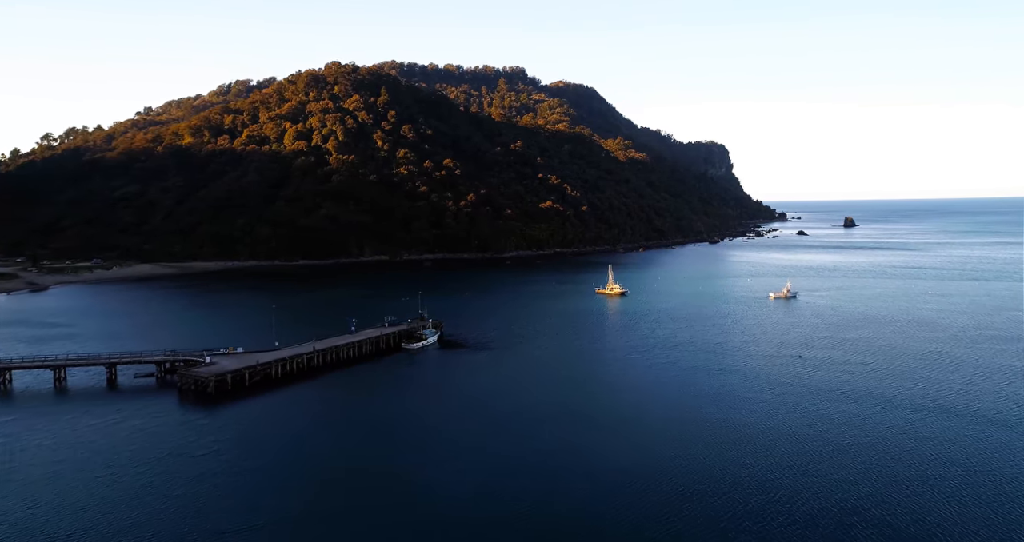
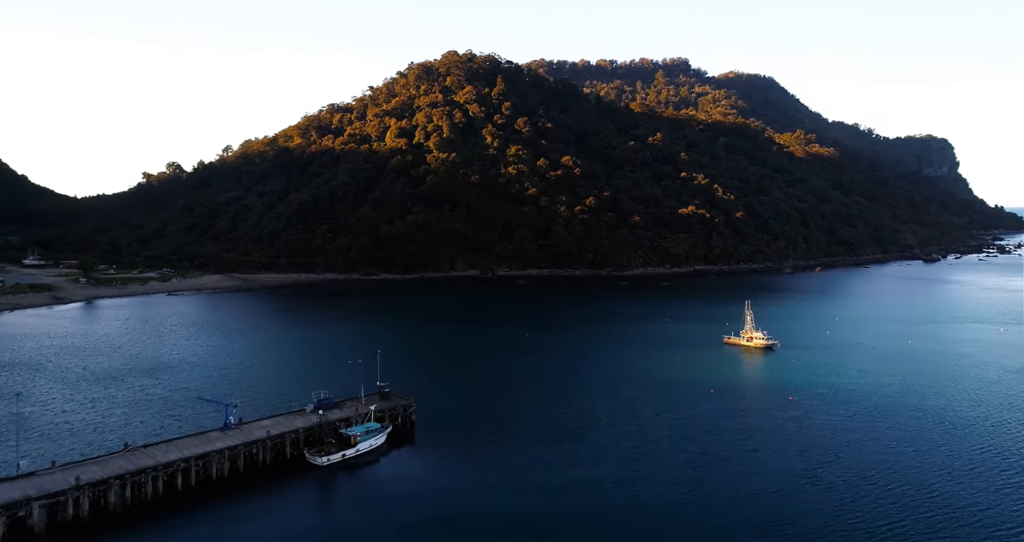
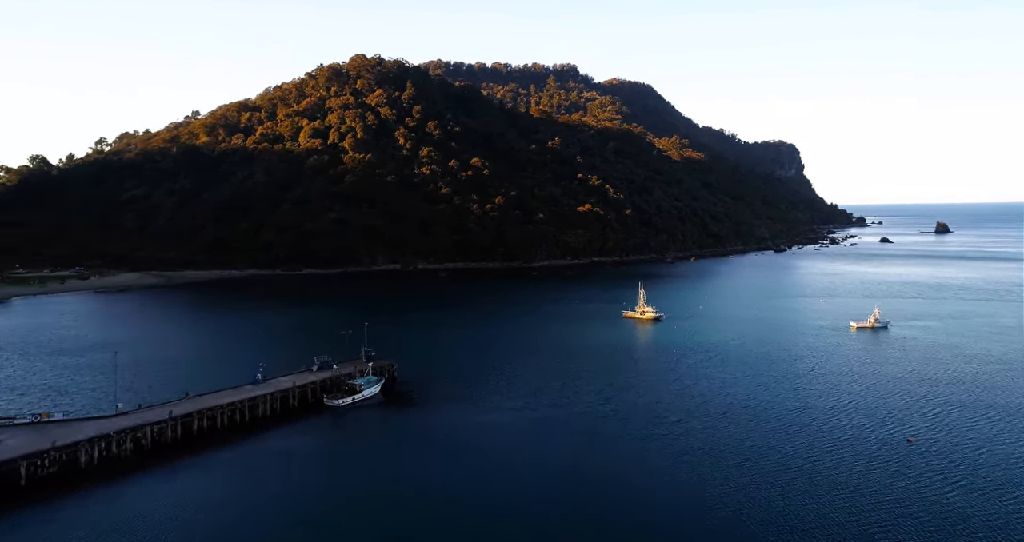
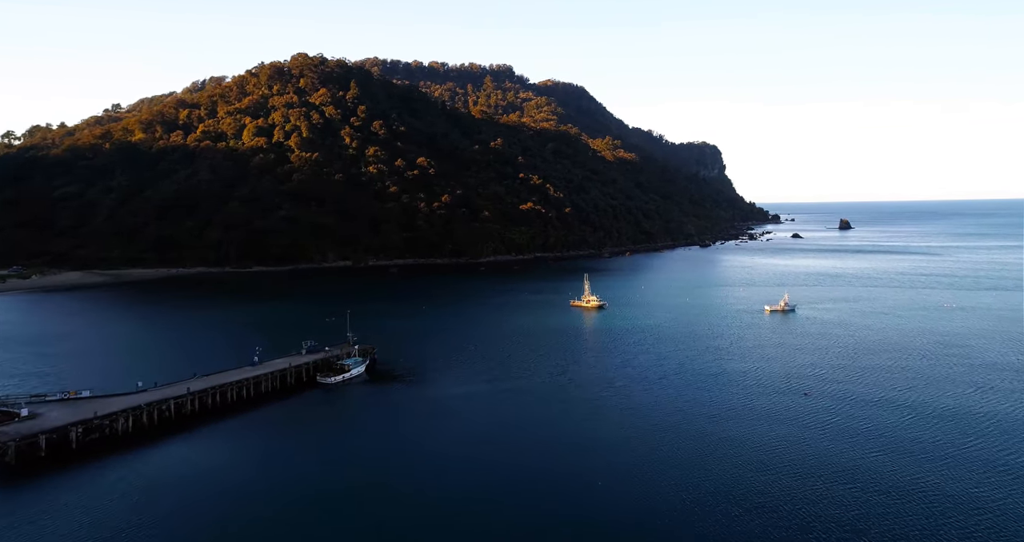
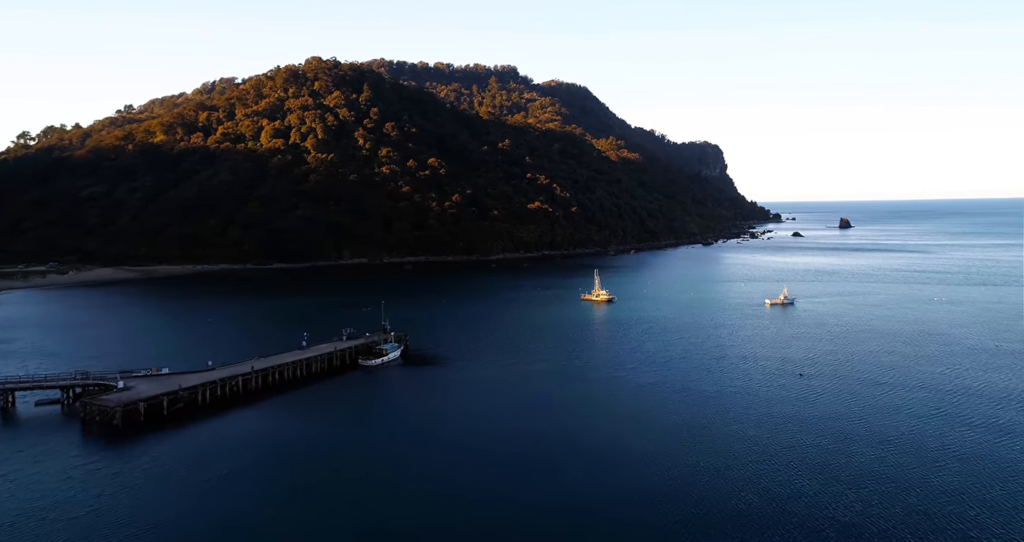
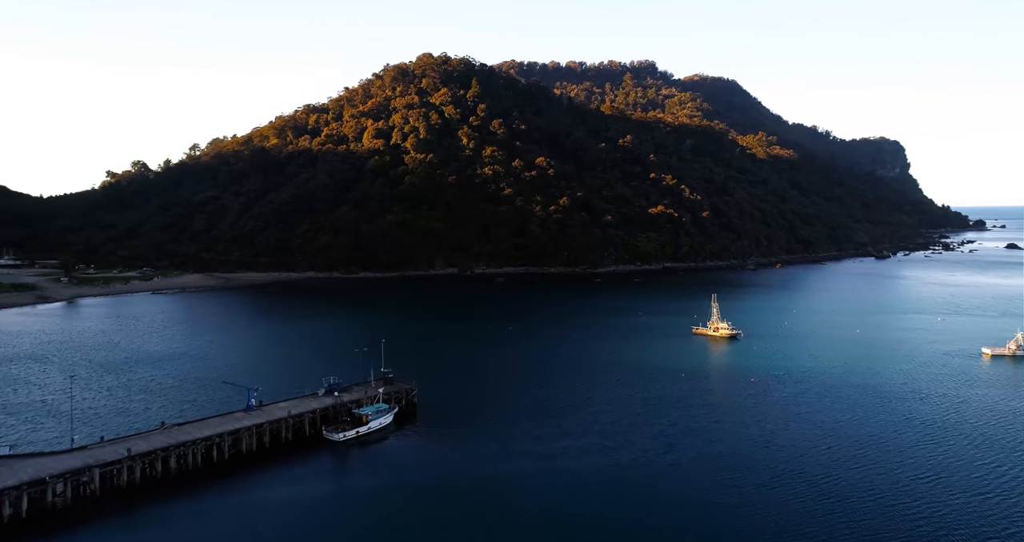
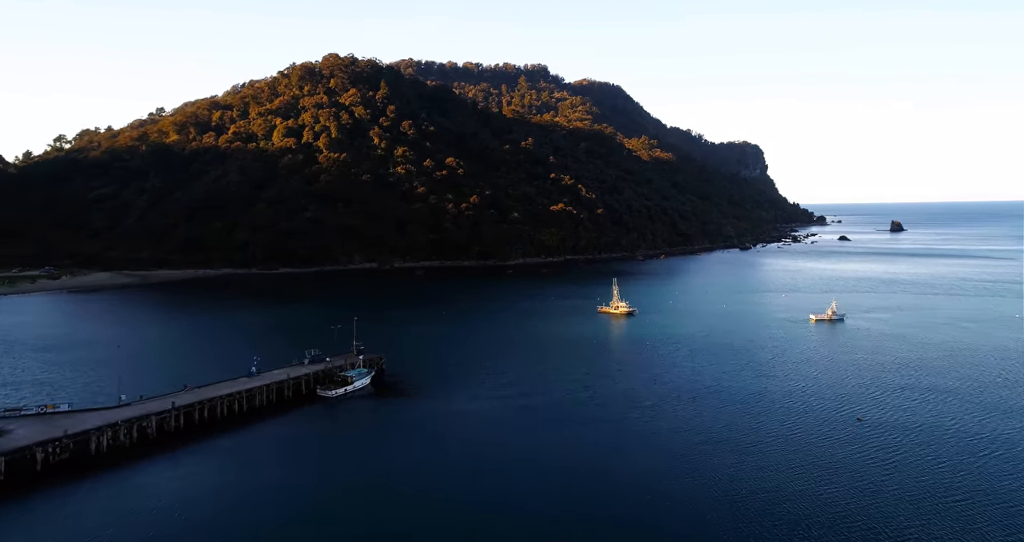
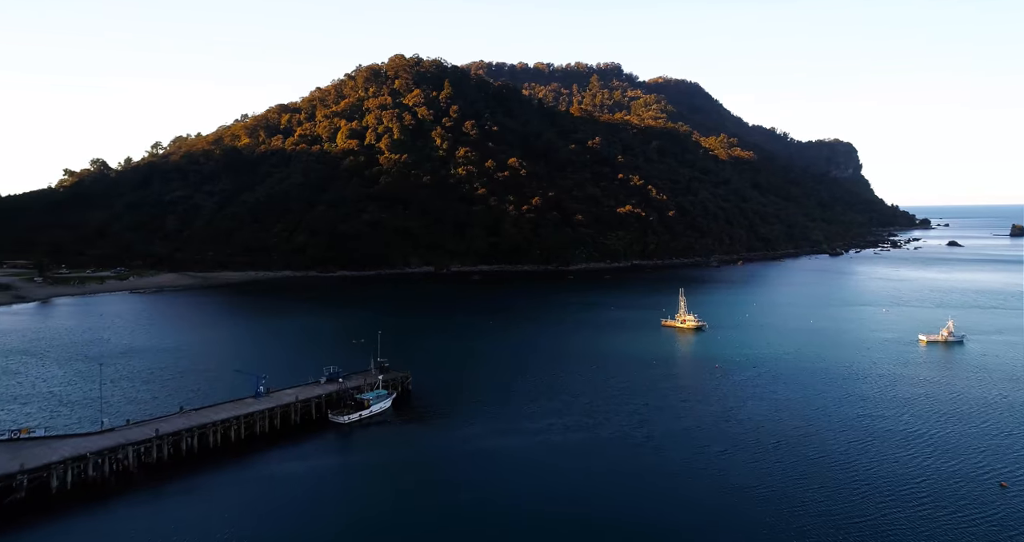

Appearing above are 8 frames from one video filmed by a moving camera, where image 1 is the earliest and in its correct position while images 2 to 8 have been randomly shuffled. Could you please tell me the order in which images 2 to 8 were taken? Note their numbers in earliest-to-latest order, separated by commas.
5, 4, 7, 3, 8, 6, 2
